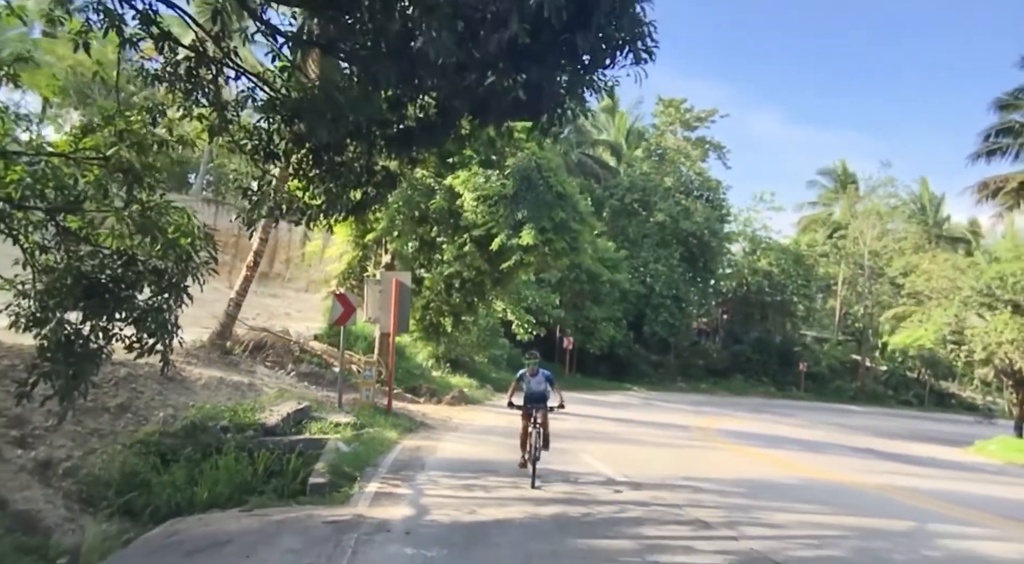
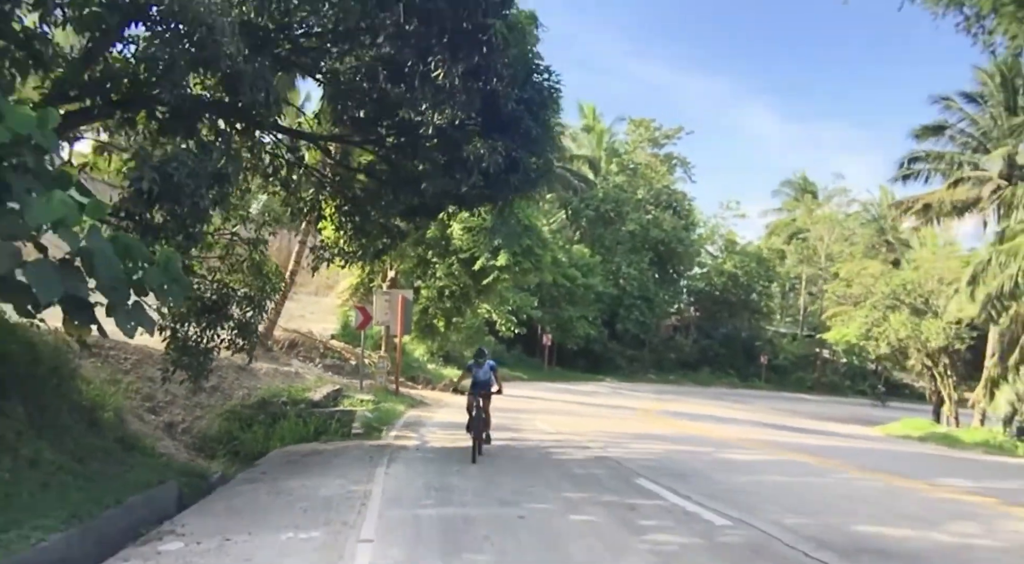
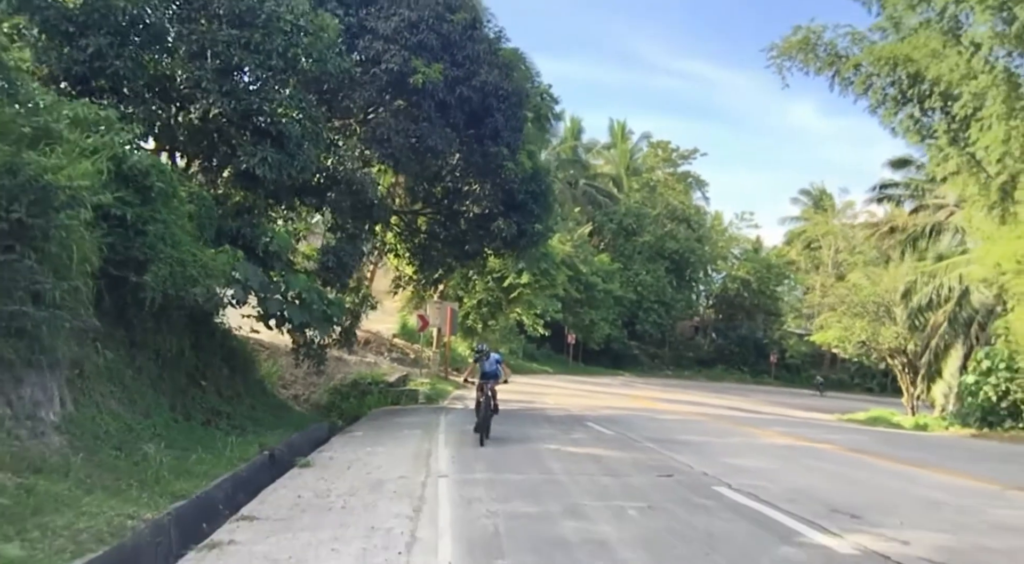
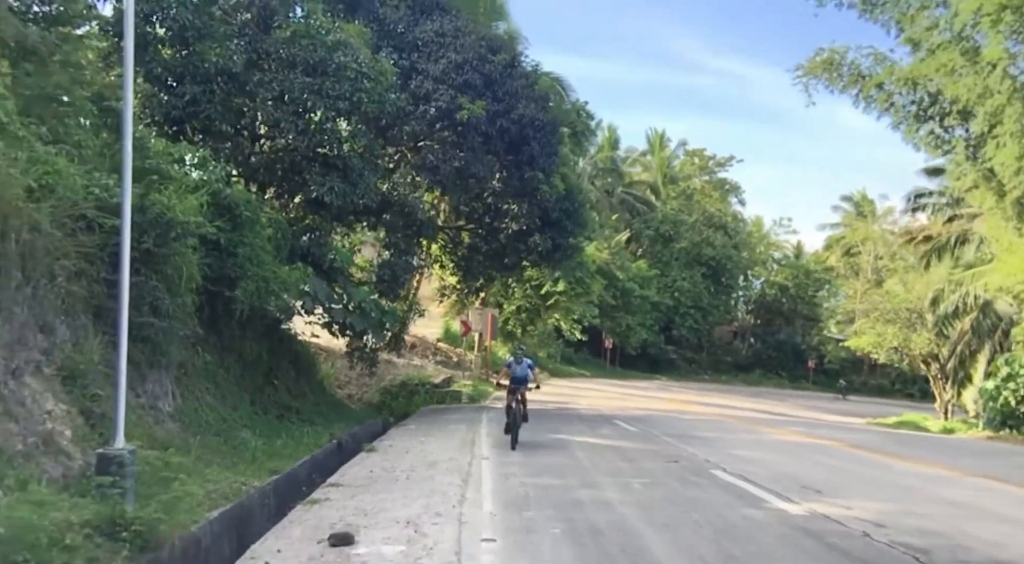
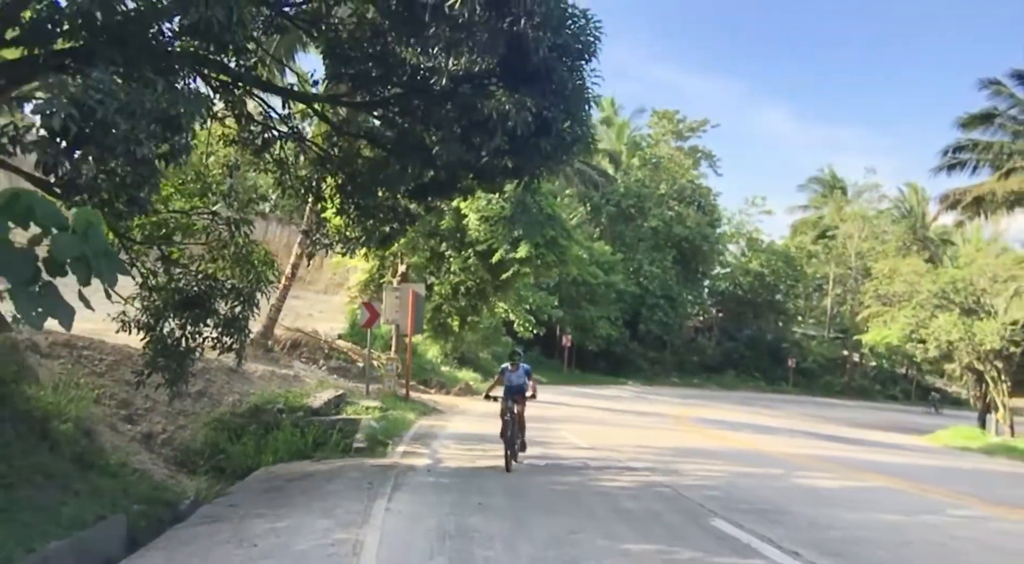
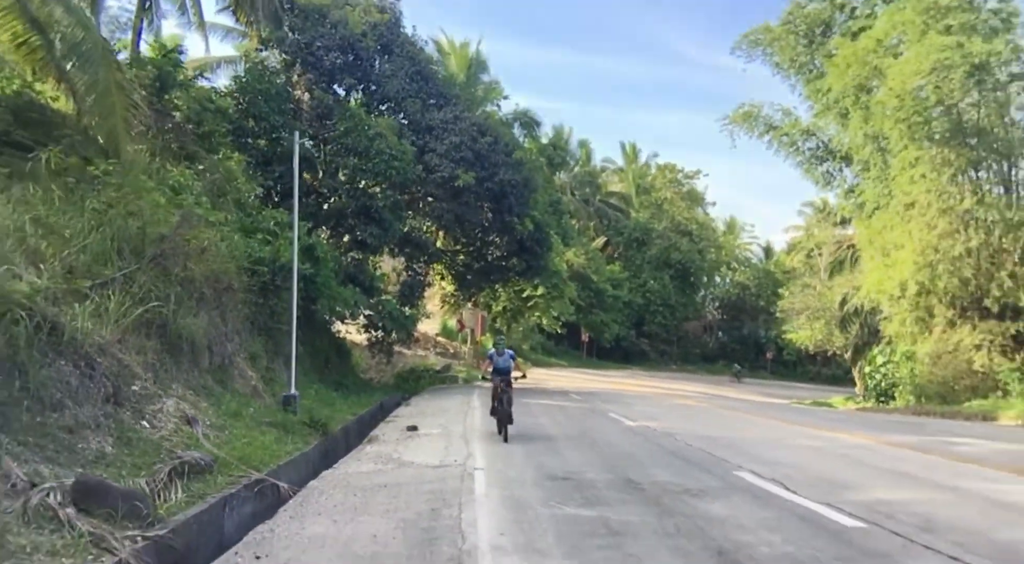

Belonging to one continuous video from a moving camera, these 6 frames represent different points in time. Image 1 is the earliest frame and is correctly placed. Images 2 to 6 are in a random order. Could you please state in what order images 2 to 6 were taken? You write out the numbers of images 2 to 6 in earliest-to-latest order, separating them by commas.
5, 2, 3, 4, 6
